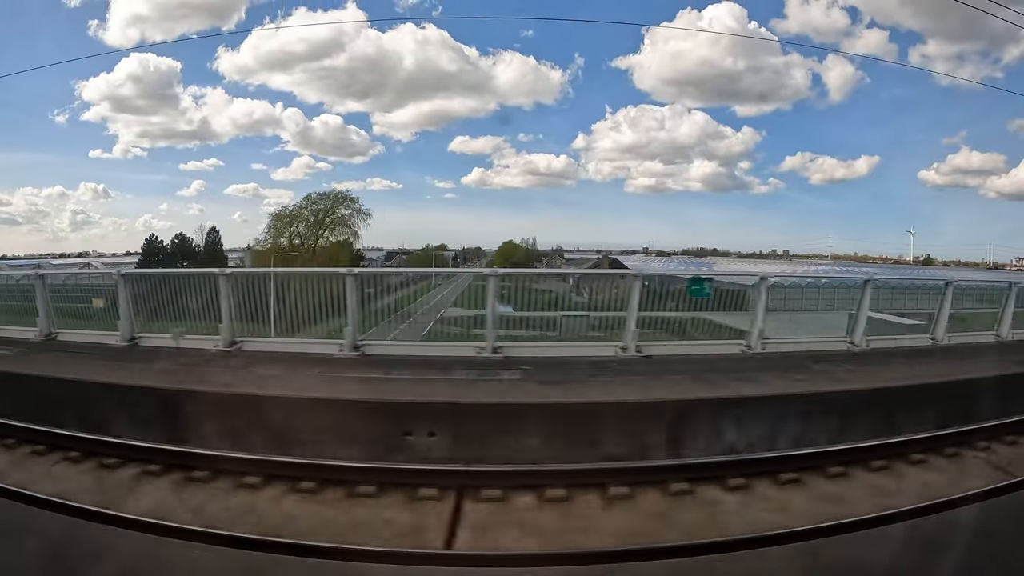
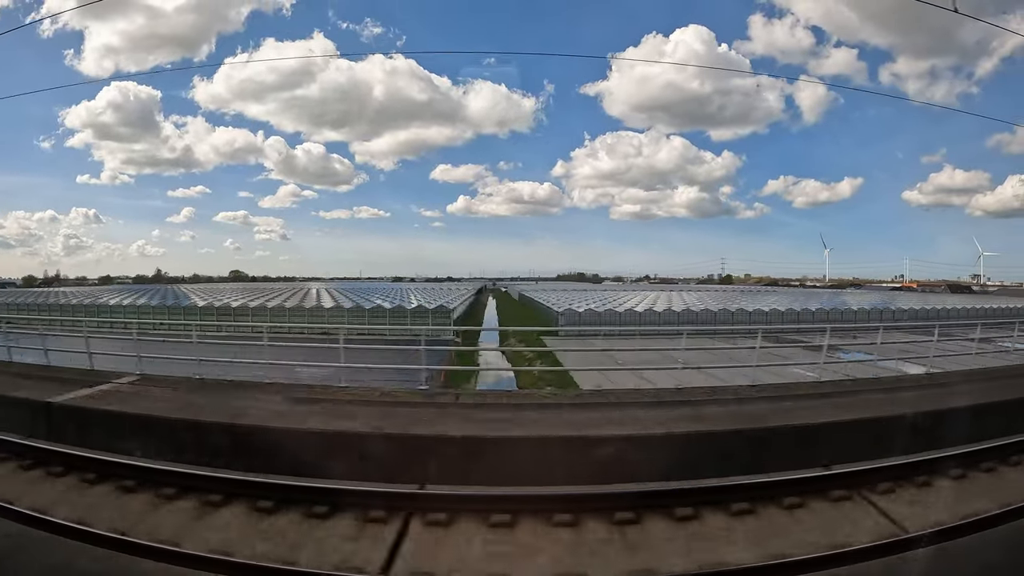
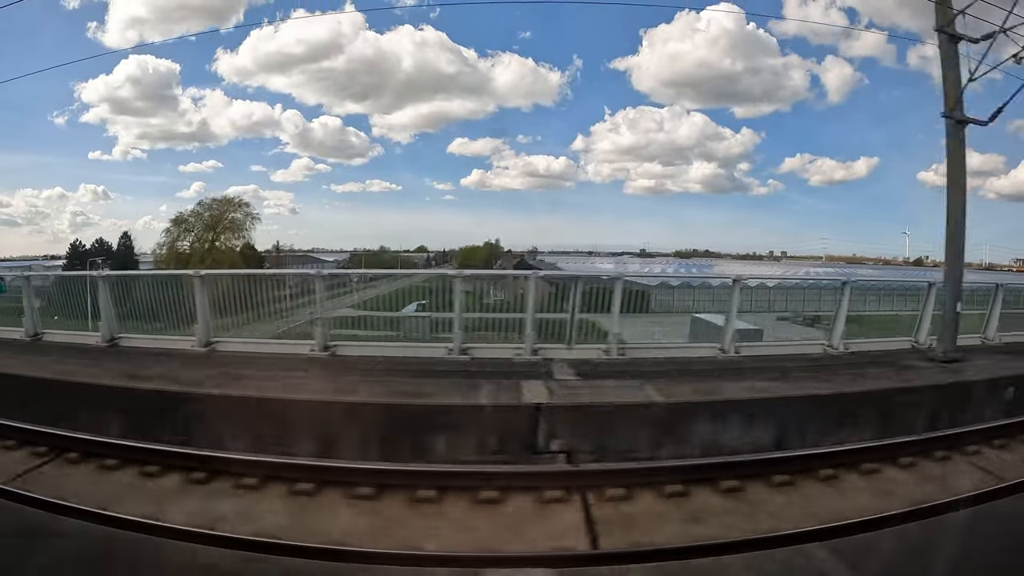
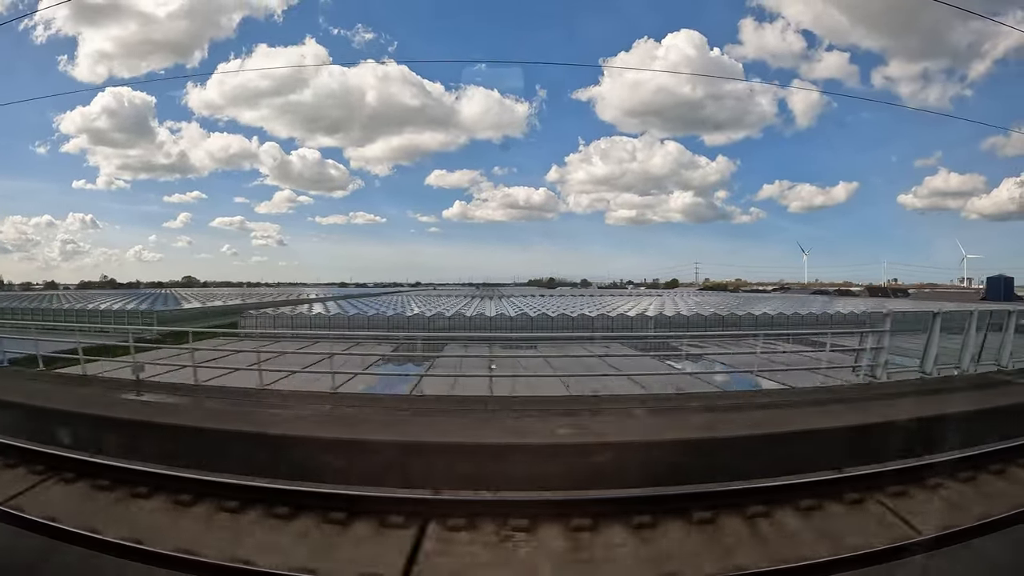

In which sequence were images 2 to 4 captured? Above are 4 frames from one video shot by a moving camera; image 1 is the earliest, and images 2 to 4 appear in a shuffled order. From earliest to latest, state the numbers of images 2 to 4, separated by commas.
3, 2, 4
